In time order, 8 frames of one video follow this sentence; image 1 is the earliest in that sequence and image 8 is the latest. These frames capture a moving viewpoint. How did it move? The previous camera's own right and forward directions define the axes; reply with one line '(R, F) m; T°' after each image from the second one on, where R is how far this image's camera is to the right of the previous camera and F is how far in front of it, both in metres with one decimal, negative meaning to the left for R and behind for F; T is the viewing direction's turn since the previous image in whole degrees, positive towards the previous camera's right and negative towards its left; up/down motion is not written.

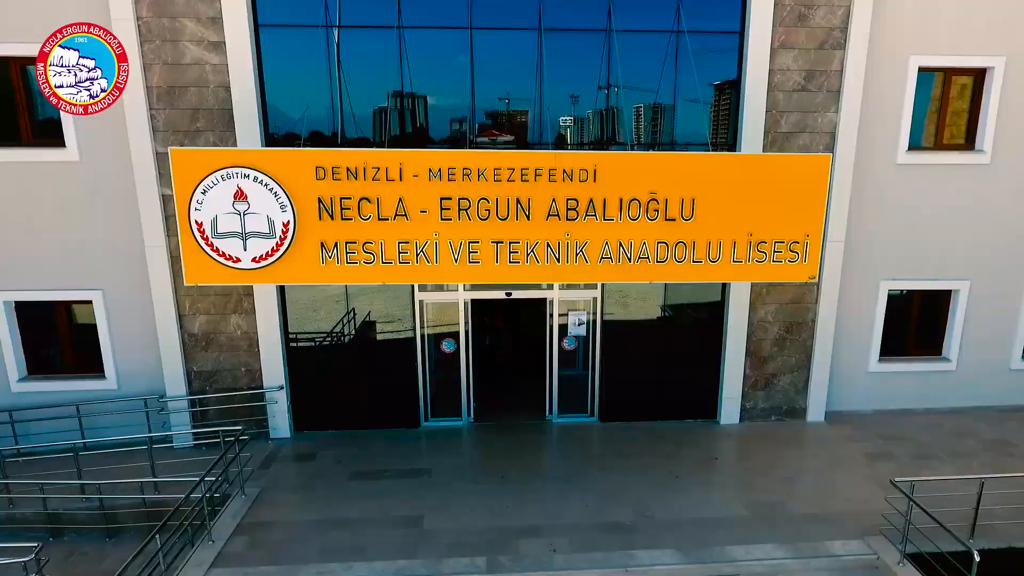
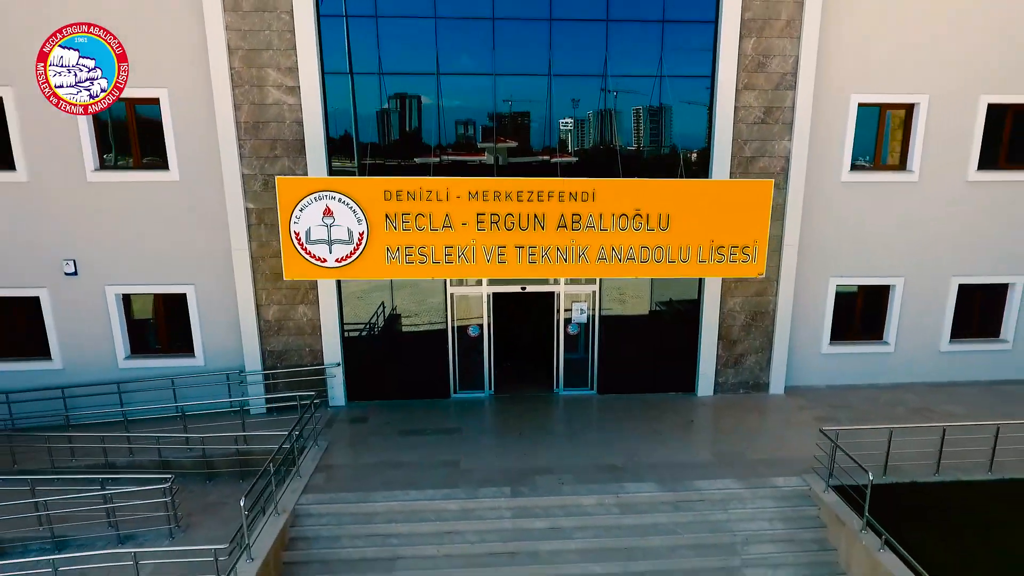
(-0.2, -1.6) m; 0°
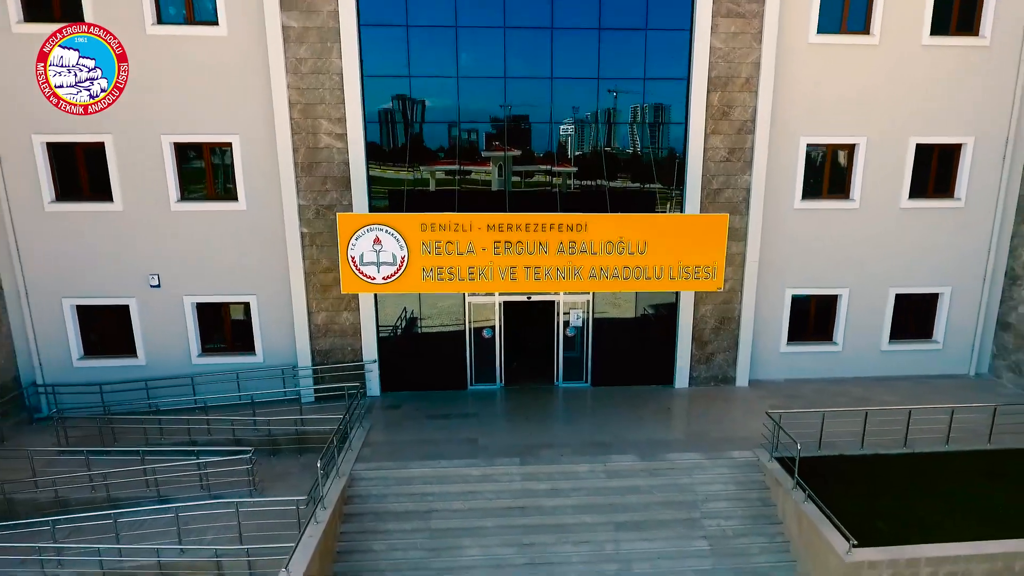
(-0.1, -1.8) m; 0°
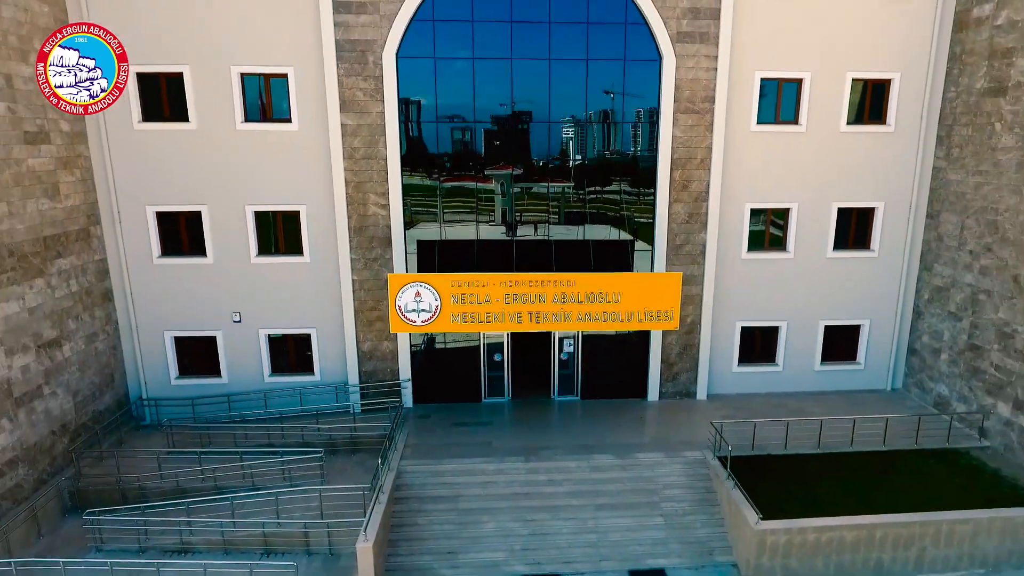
(-0.1, -2.8) m; 0°
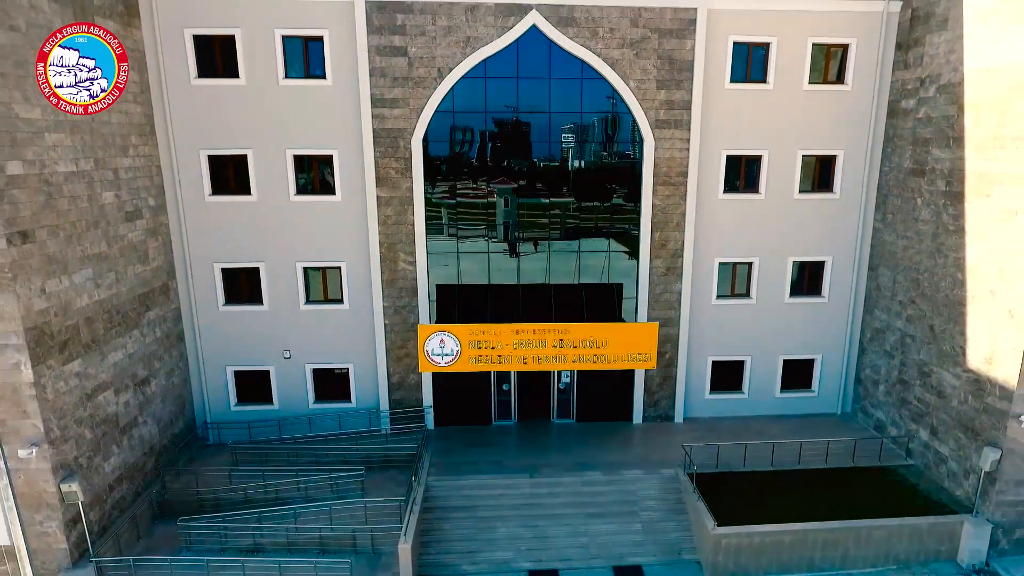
(-0.1, -2.5) m; 0°
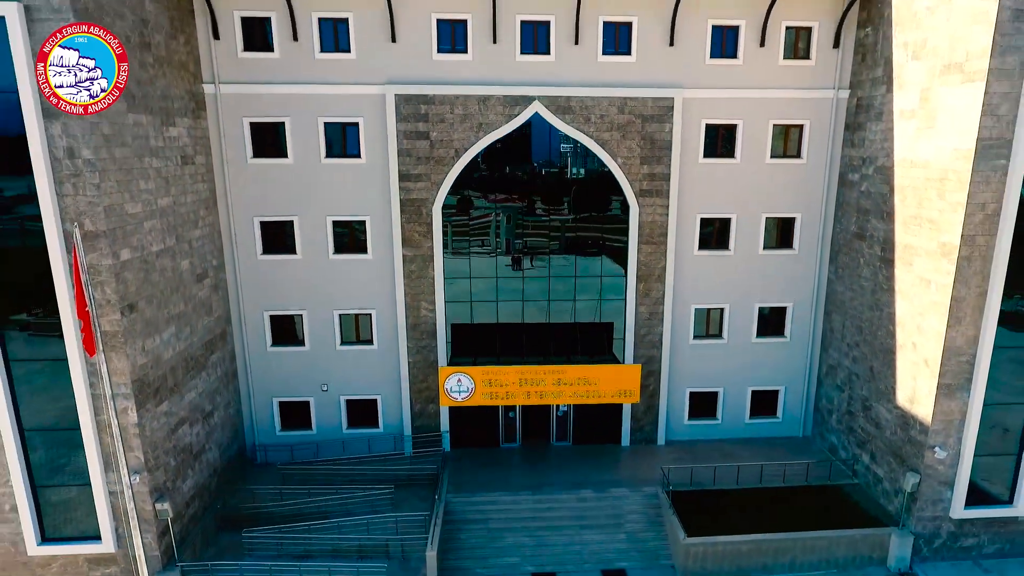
(-0.1, -2.6) m; 0°
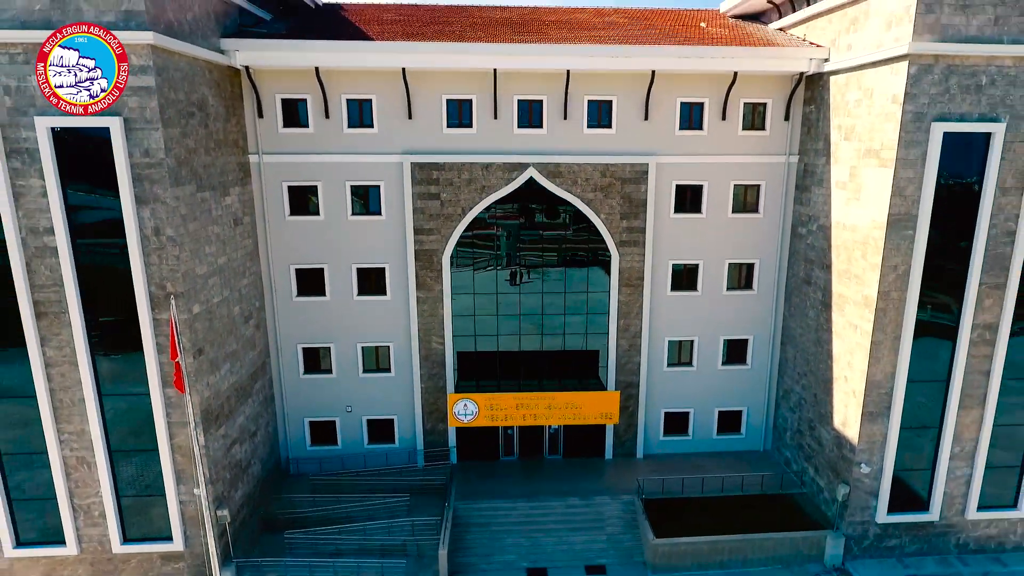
(+0.1, -2.9) m; 0°
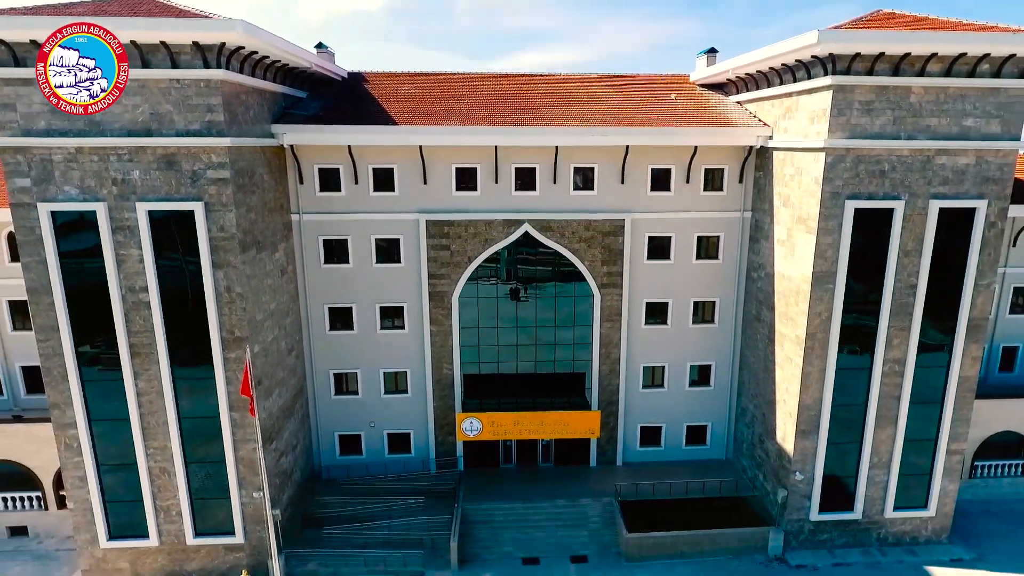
(+0.1, -3.8) m; 0°
